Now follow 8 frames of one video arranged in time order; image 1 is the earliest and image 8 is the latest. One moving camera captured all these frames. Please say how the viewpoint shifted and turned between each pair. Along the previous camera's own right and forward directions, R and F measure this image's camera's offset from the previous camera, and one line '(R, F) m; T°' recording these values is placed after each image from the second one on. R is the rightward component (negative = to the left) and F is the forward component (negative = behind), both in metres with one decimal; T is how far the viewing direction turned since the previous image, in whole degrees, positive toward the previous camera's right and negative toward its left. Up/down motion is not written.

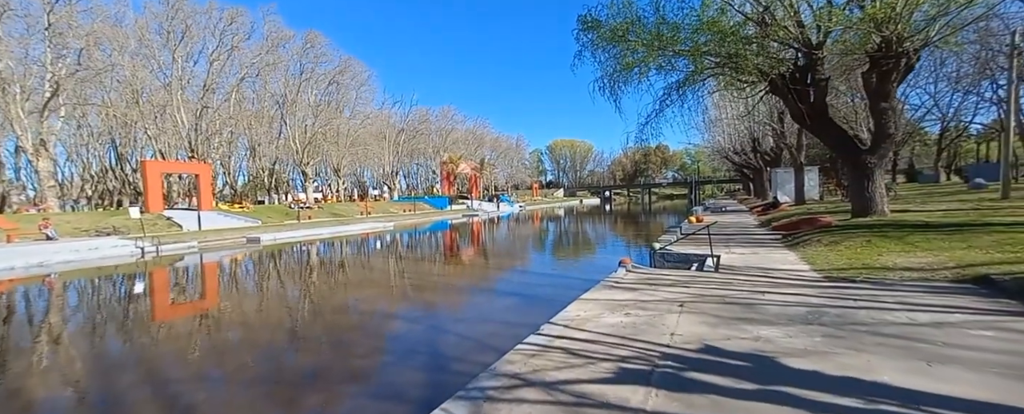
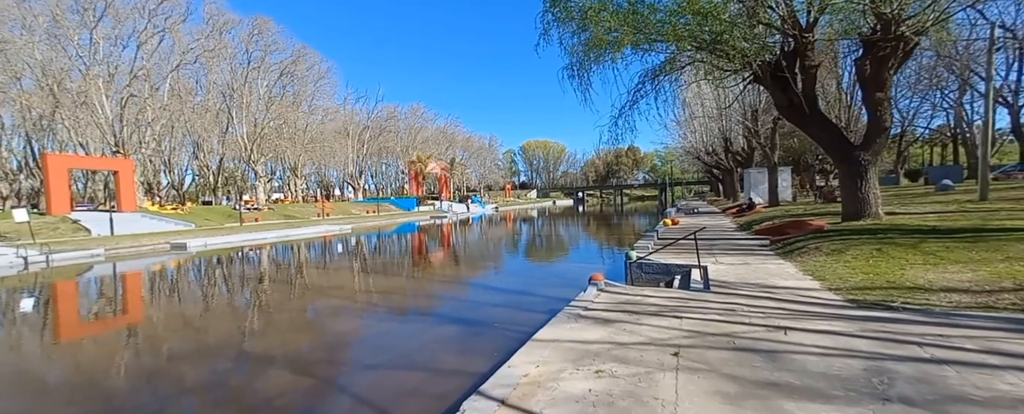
(+0.4, +1.4) m; +3°
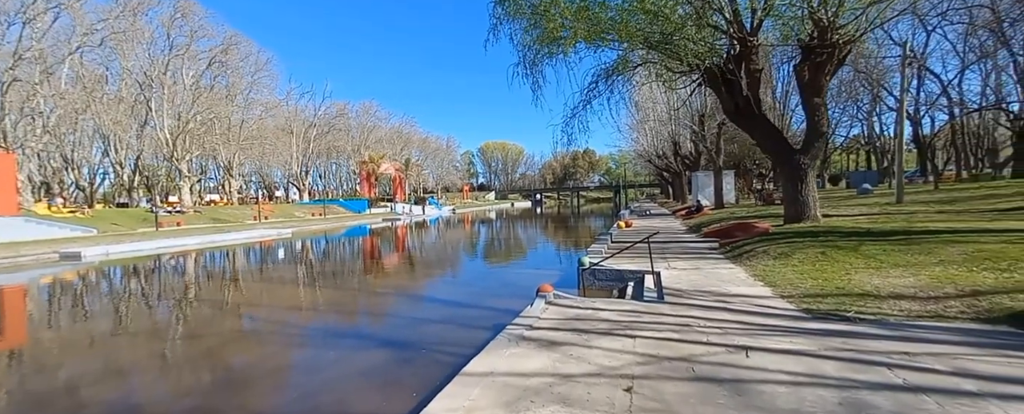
(+0.2, +0.5) m; +6°
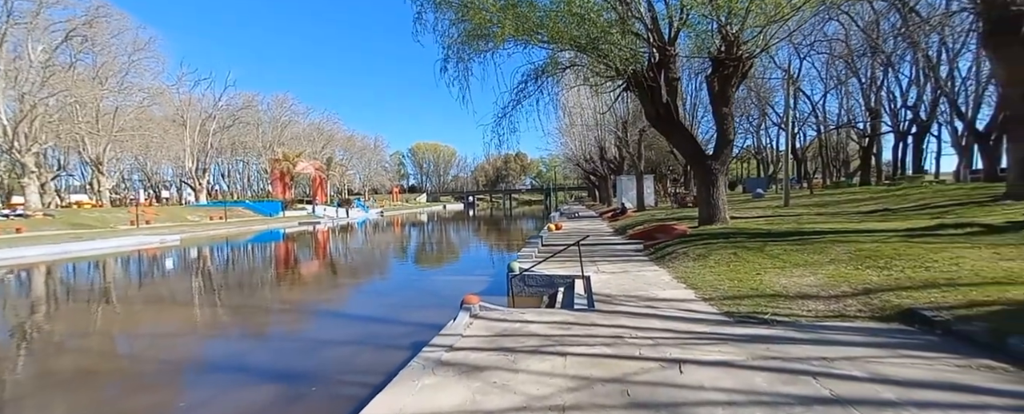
(+0.1, +0.4) m; +9°
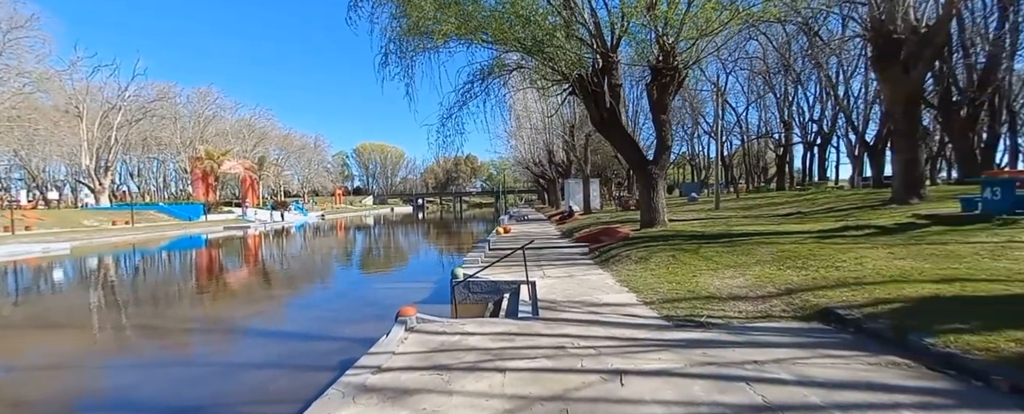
(+0.1, +0.2) m; +6°
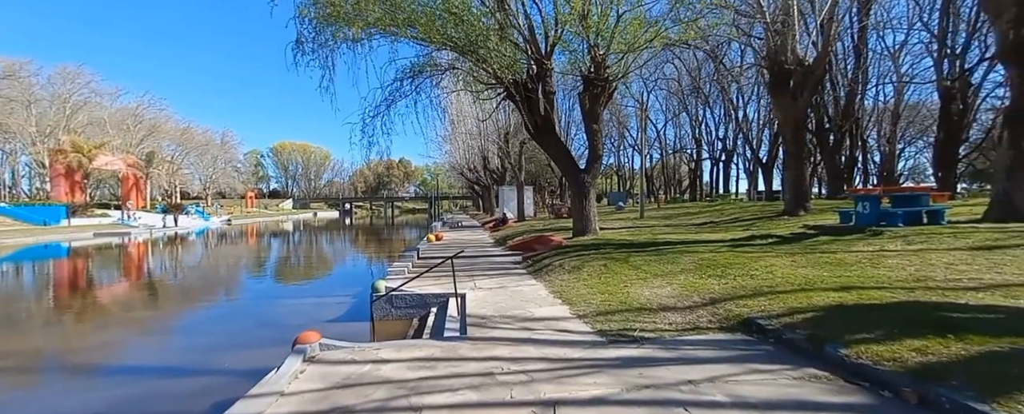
(+0.1, +0.3) m; +8°
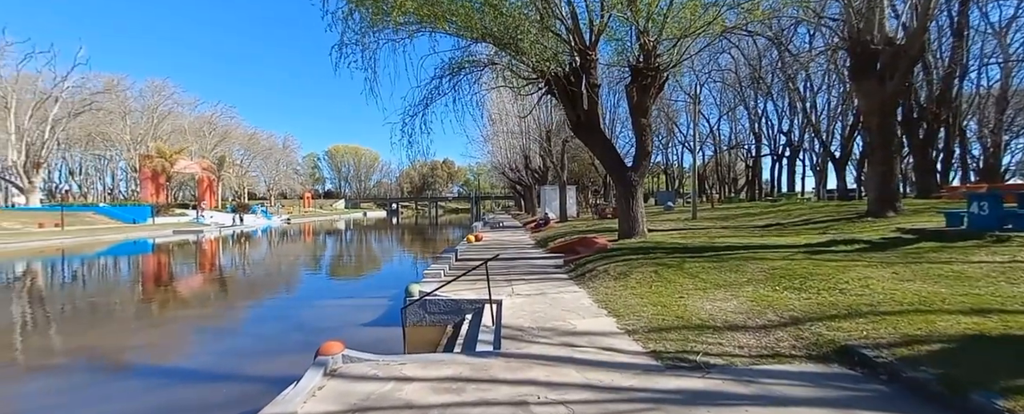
(0.0, +0.7) m; -5°
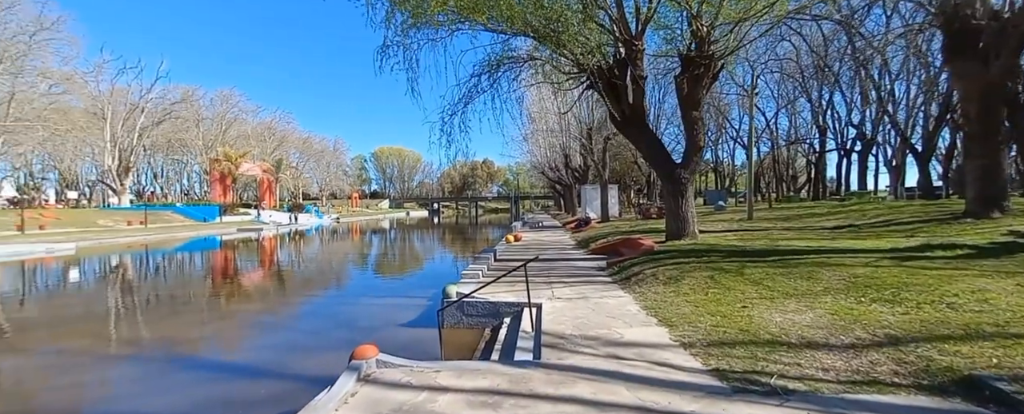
(0.0, +0.4) m; -5°
